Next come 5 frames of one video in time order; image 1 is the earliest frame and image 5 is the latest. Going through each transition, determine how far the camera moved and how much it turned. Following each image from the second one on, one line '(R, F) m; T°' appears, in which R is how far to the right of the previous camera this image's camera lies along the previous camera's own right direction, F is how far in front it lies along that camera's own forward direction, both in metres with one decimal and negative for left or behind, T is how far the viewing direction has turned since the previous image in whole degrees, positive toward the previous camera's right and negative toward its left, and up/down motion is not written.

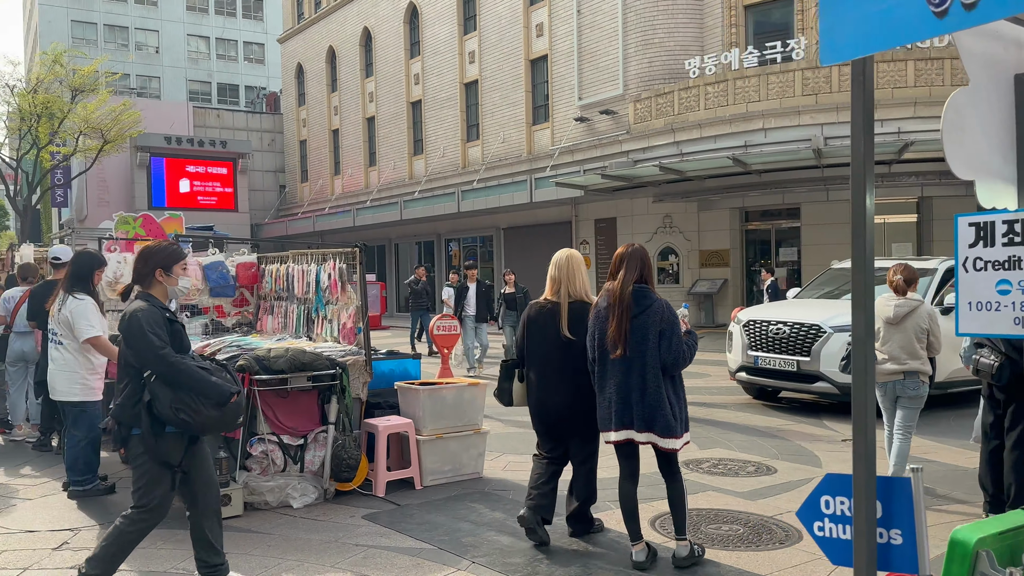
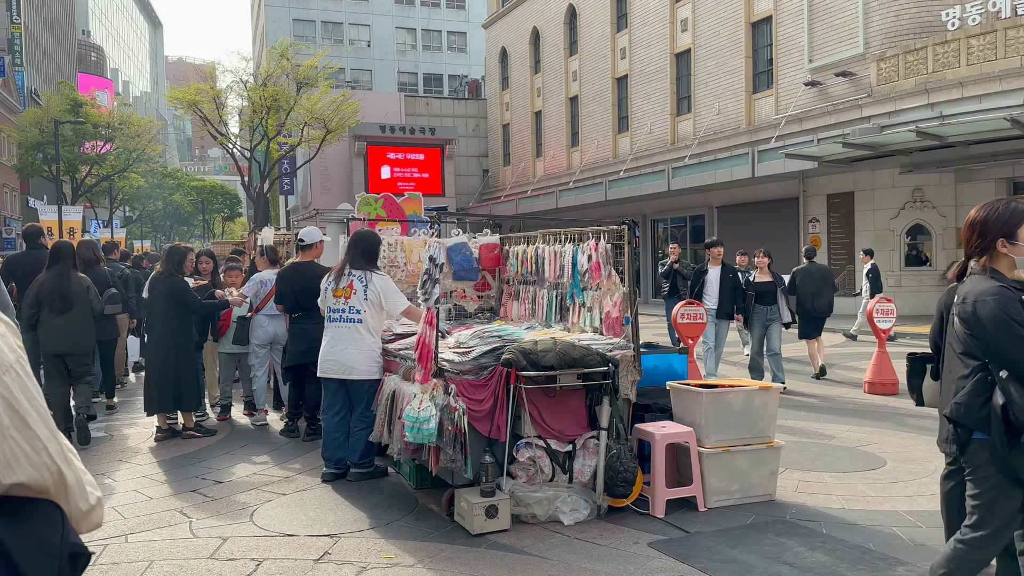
(-0.7, +0.8) m; -13°
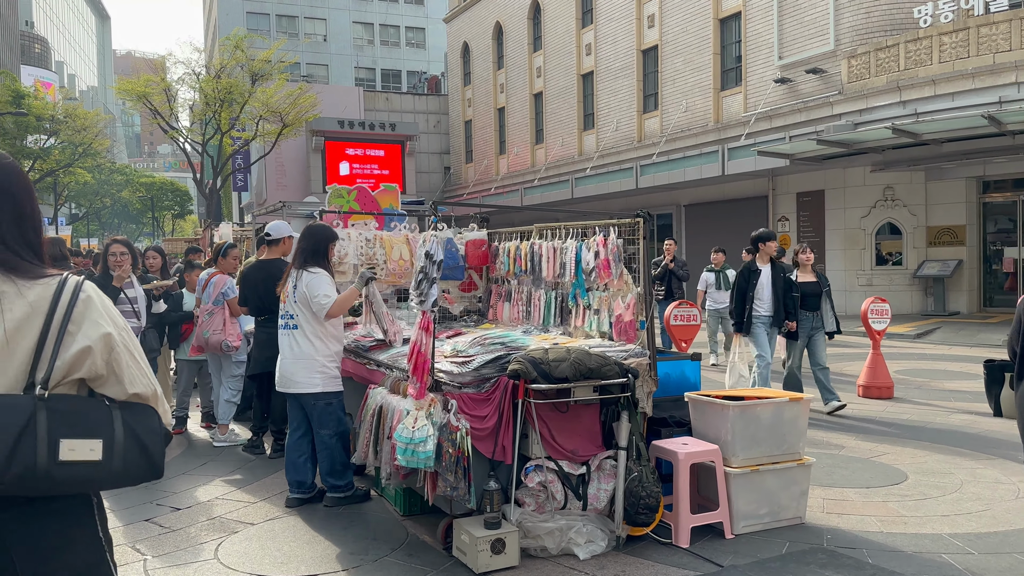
(-0.3, +0.6) m; +3°
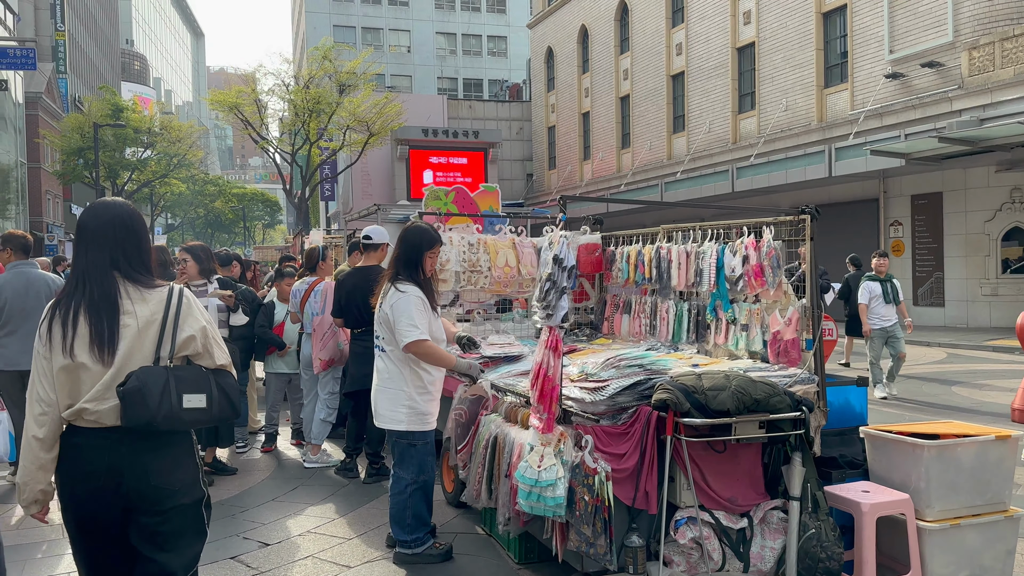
(-0.3, +0.7) m; -5°
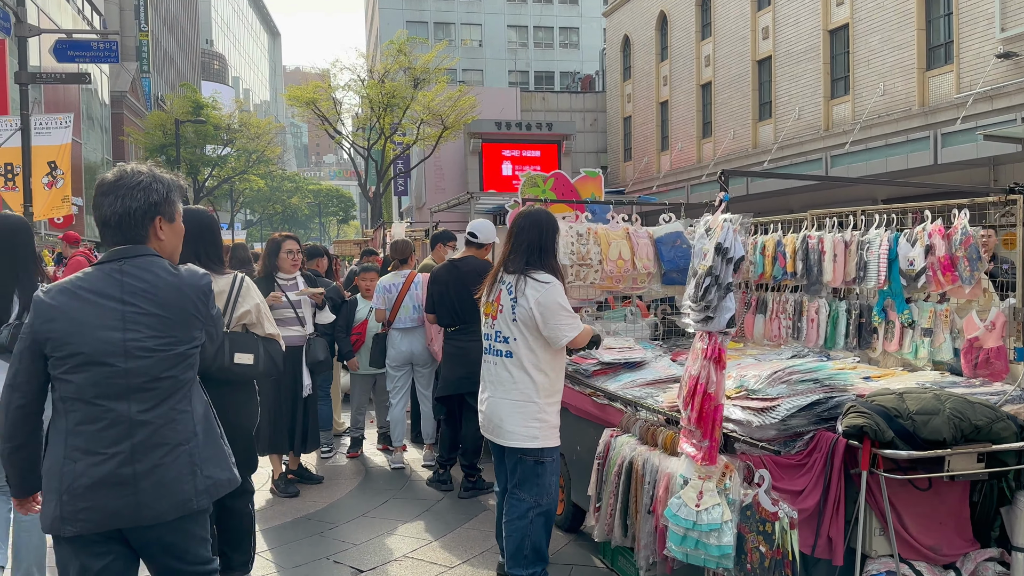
(-0.3, +0.6) m; -5°
